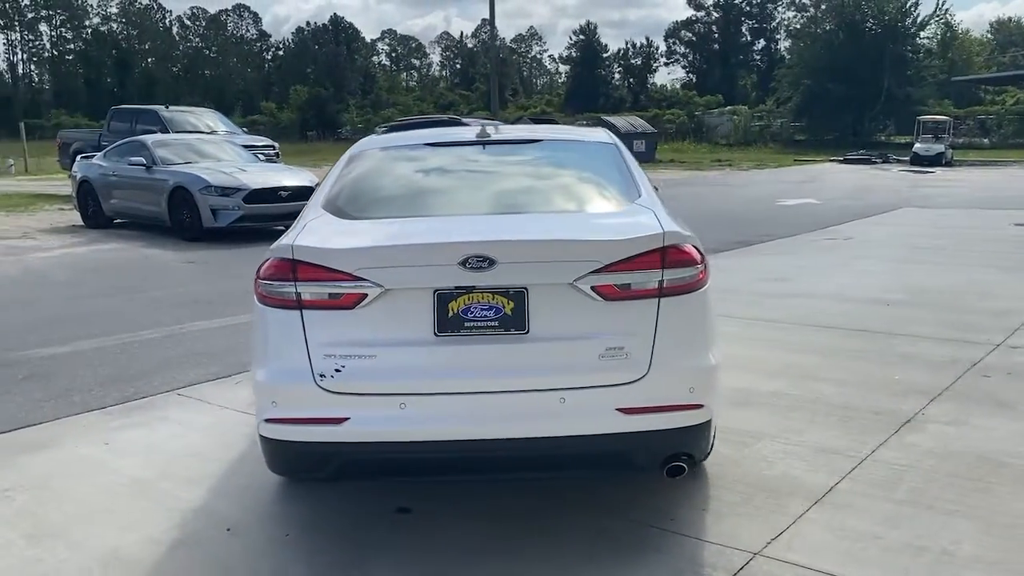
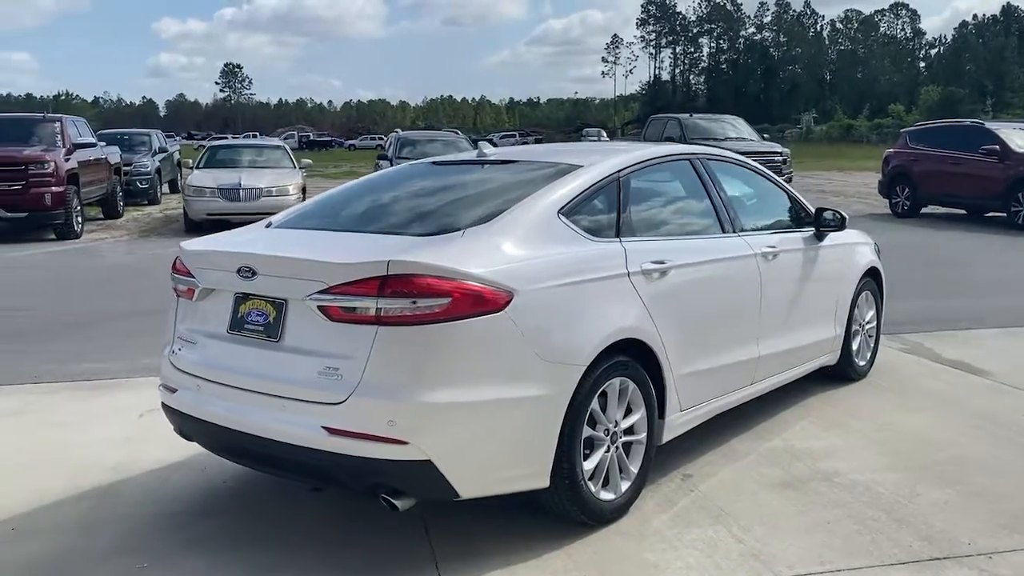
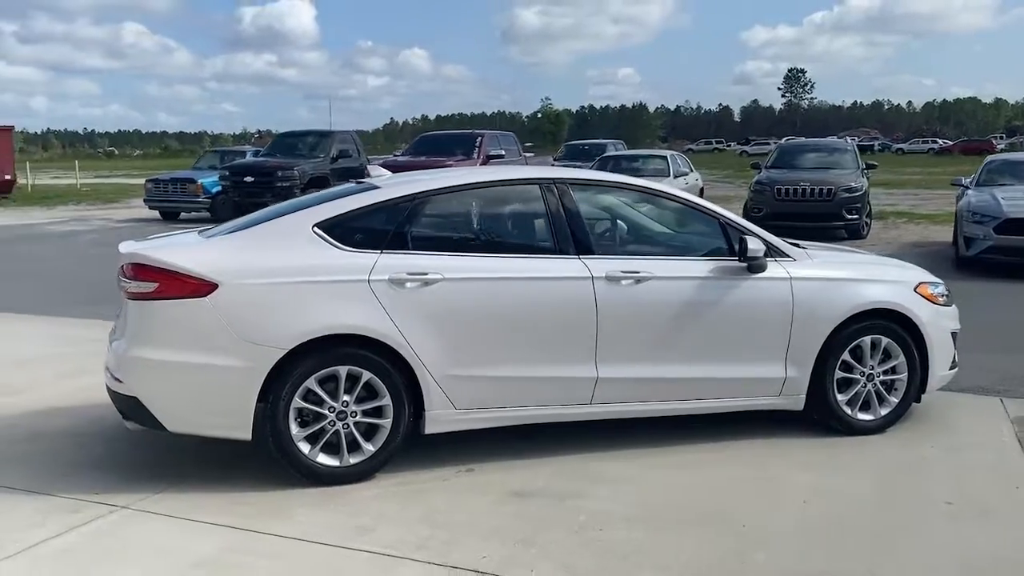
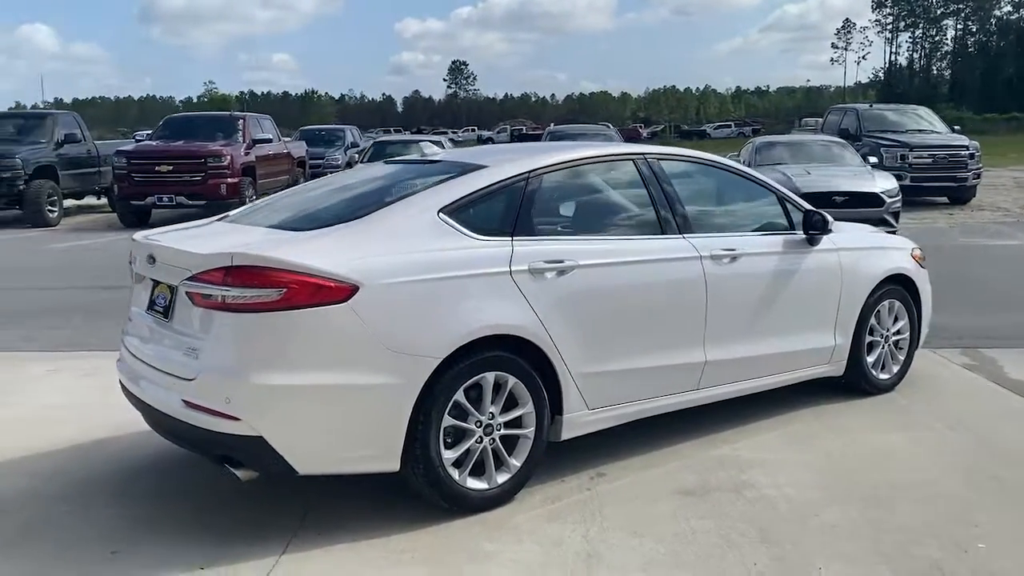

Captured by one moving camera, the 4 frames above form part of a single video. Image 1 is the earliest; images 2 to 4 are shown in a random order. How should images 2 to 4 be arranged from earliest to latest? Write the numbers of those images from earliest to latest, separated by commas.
2, 4, 3
